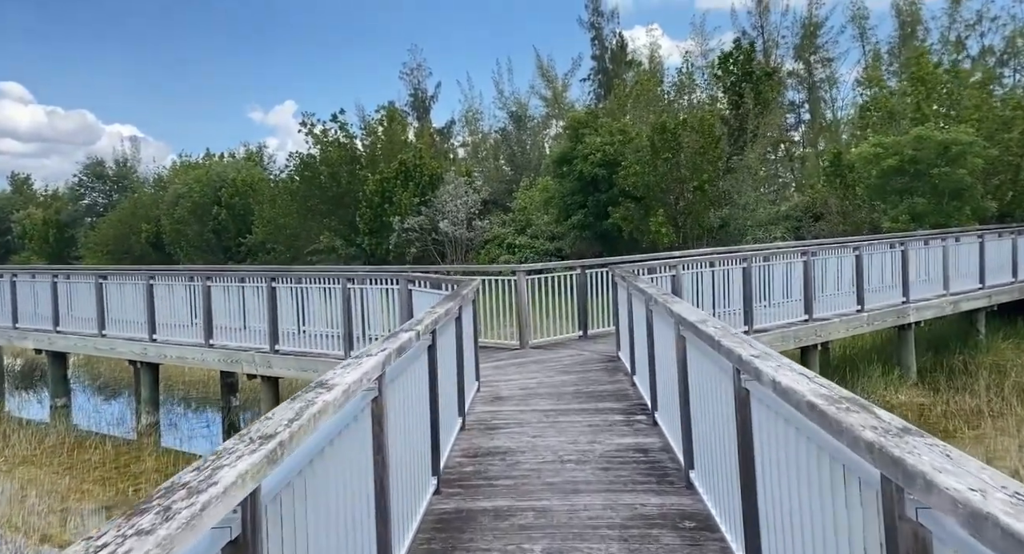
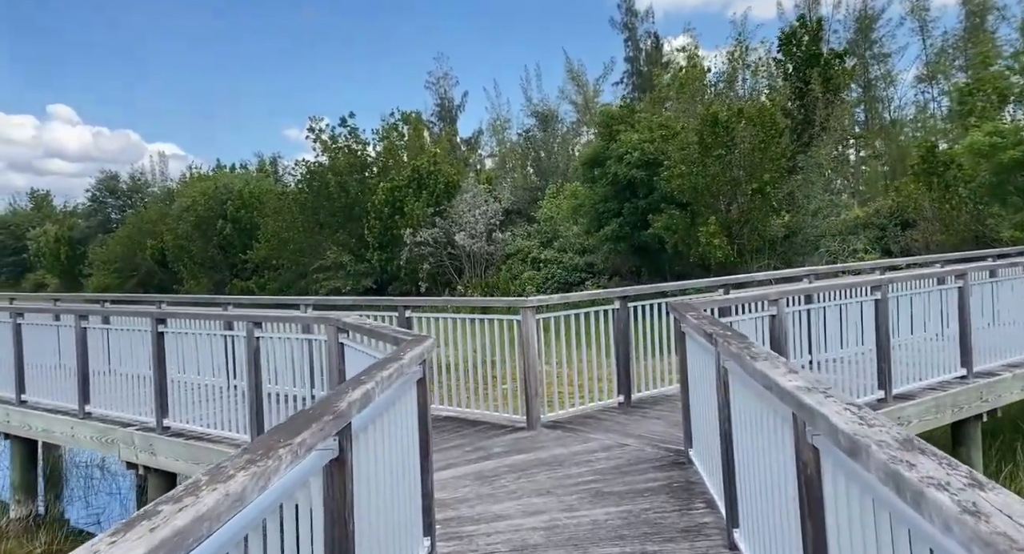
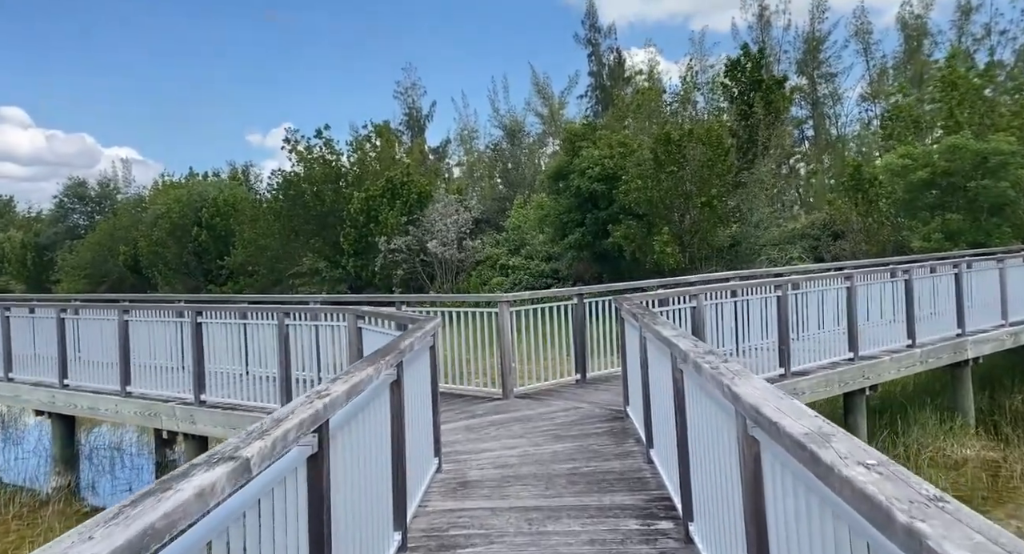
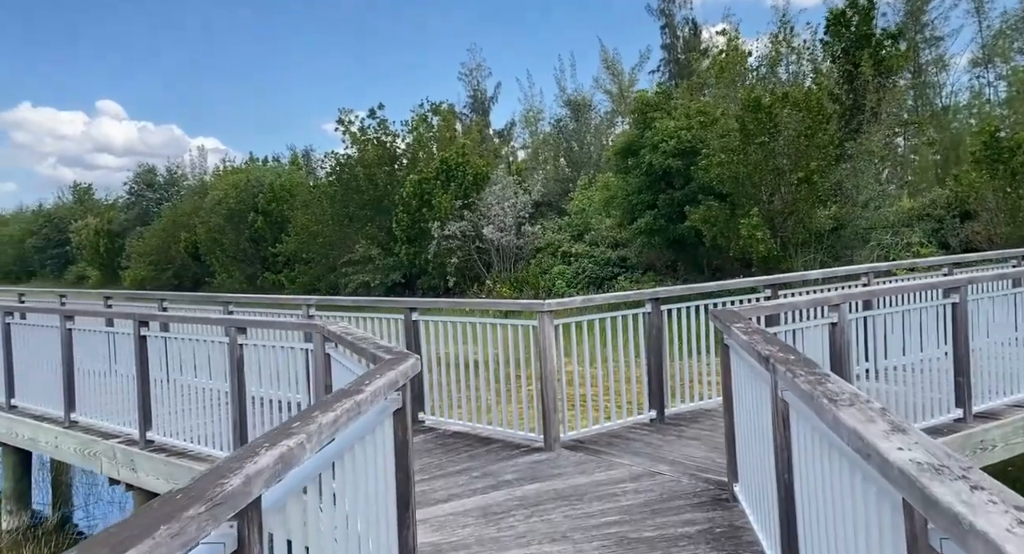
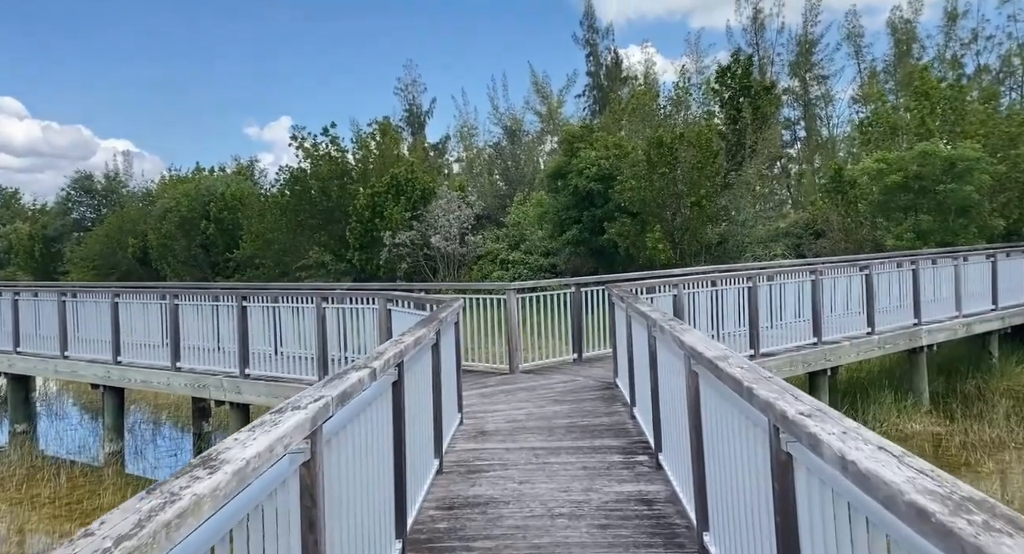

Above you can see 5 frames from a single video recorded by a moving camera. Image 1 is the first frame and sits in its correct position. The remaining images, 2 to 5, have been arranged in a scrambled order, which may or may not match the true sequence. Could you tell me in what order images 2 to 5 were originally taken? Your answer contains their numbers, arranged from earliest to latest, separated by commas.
5, 3, 2, 4
